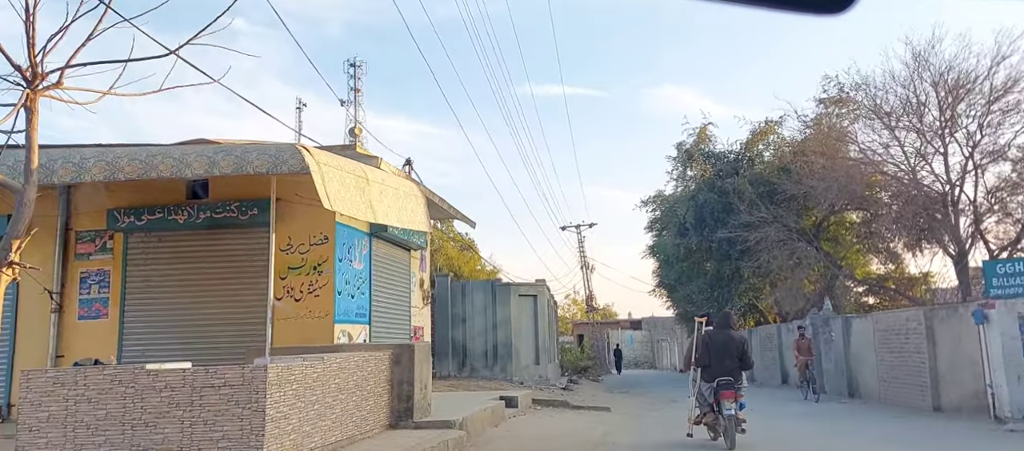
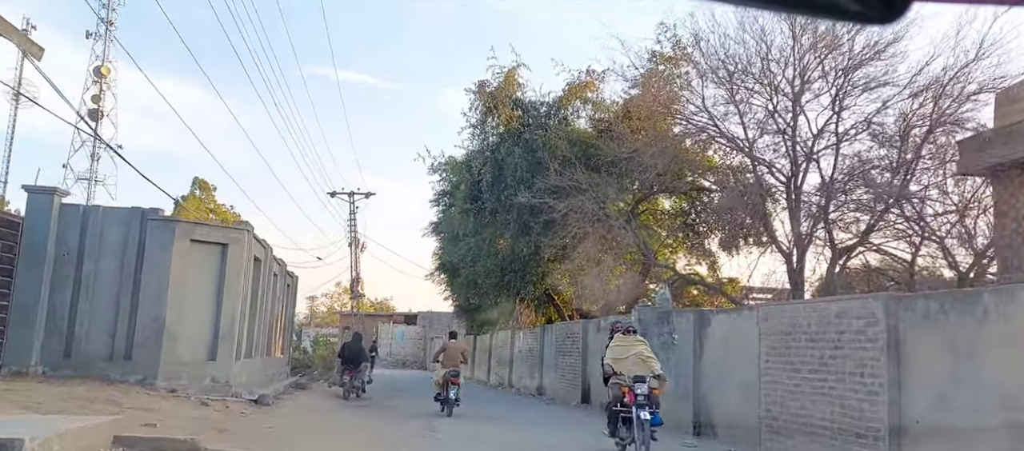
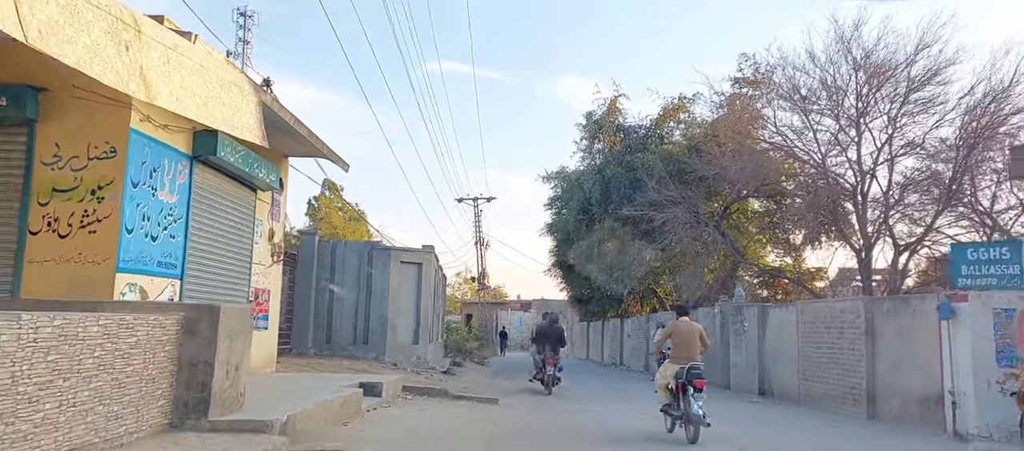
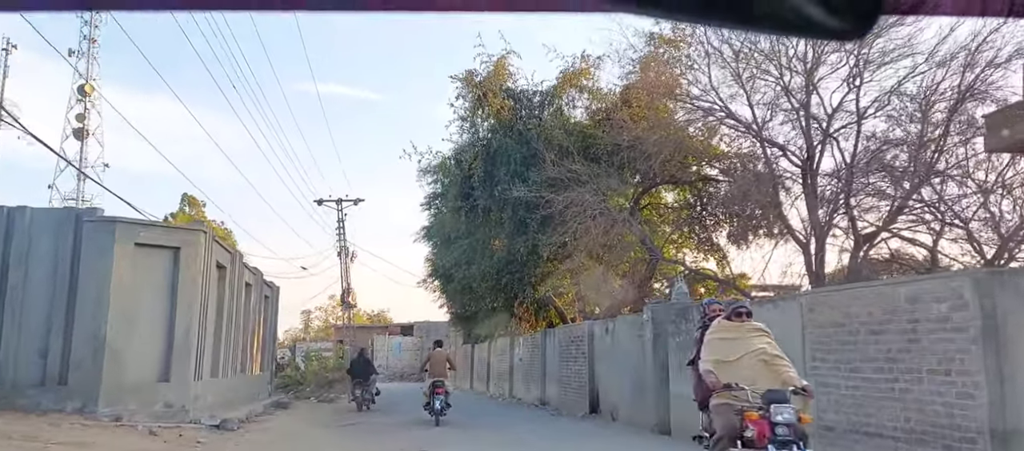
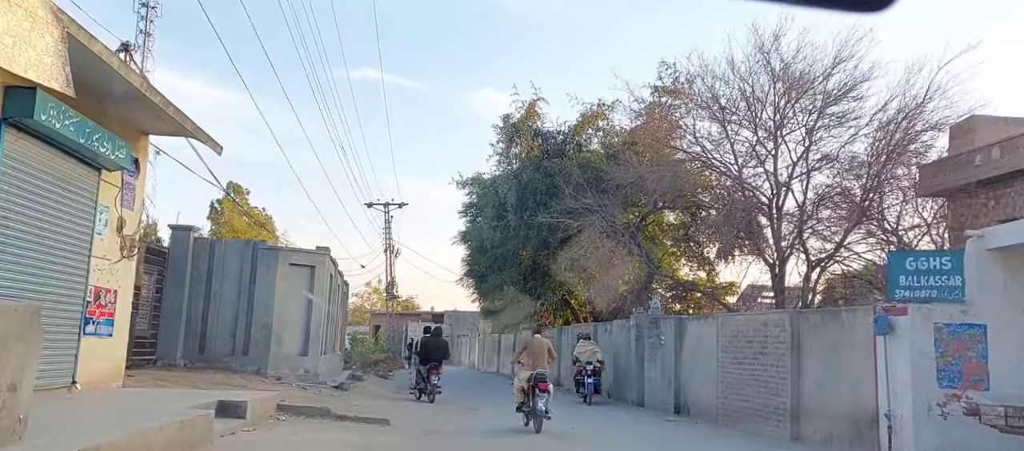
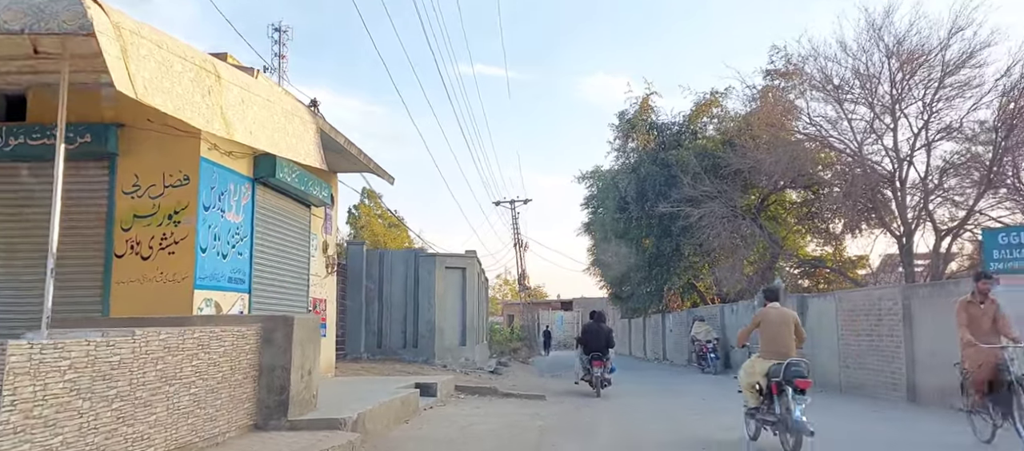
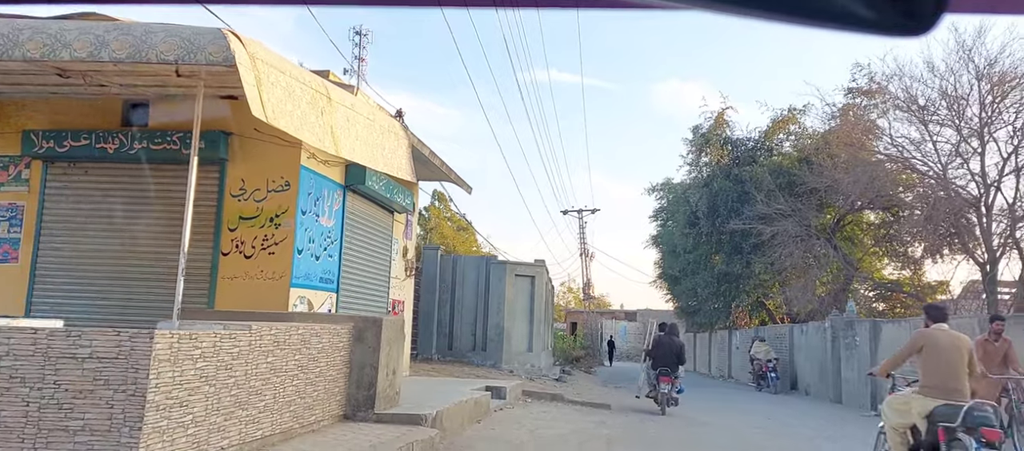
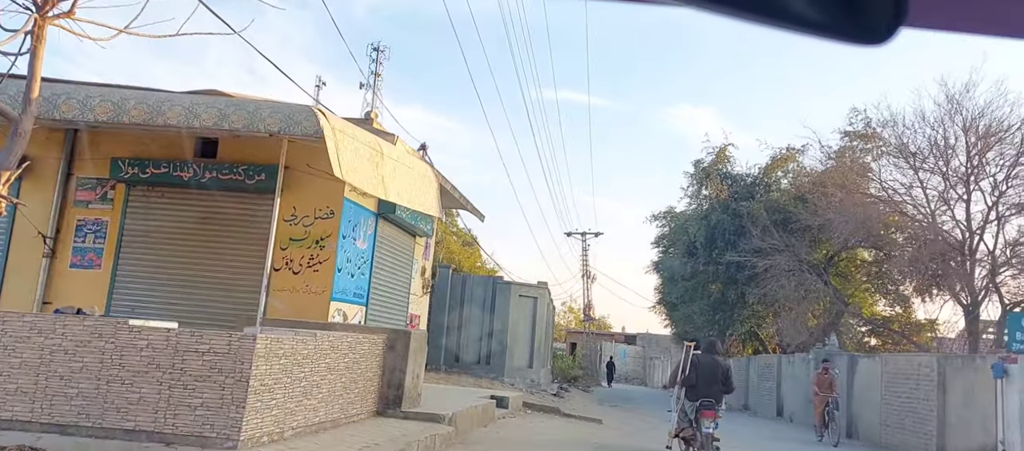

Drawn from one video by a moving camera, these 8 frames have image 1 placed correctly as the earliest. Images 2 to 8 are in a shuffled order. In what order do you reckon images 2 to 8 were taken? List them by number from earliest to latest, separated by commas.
8, 7, 6, 3, 5, 2, 4
